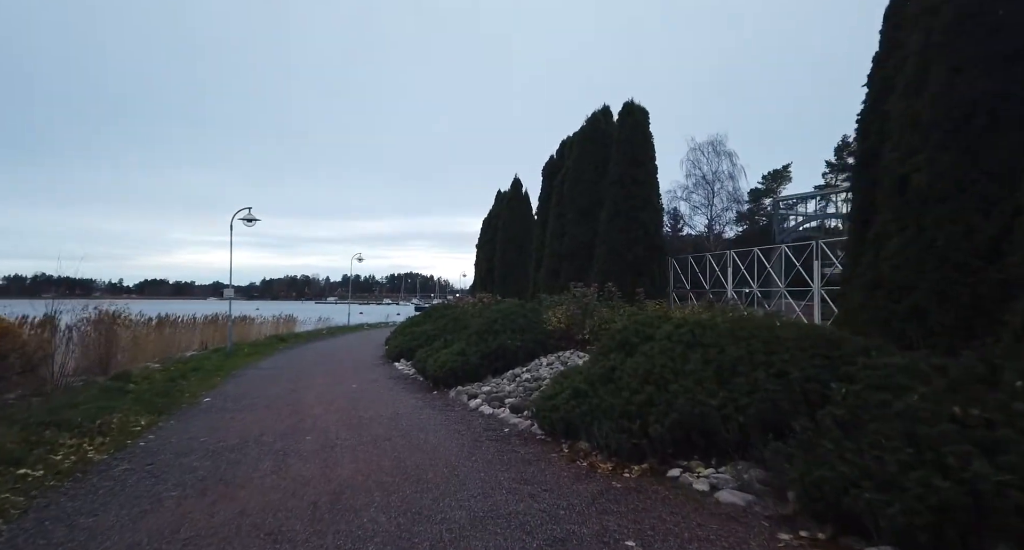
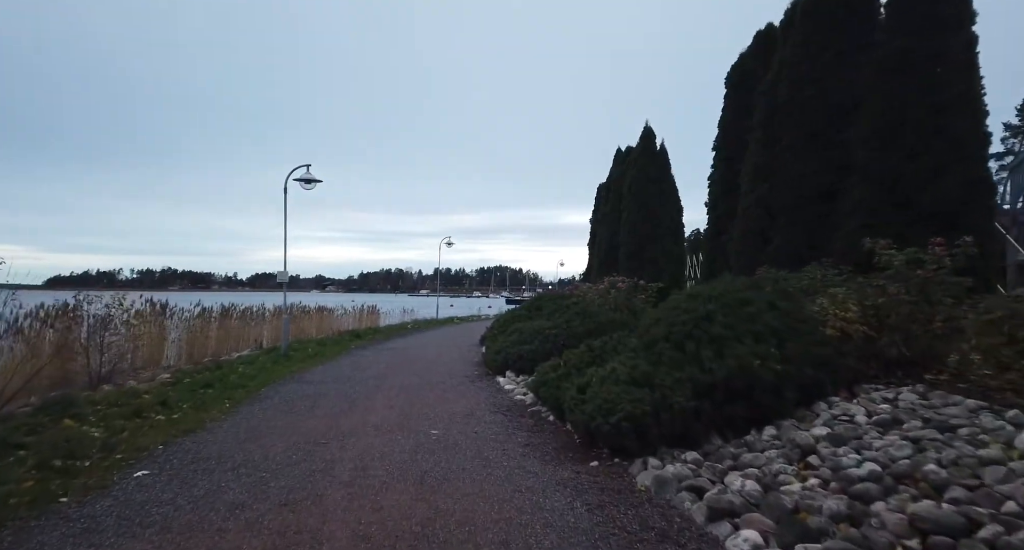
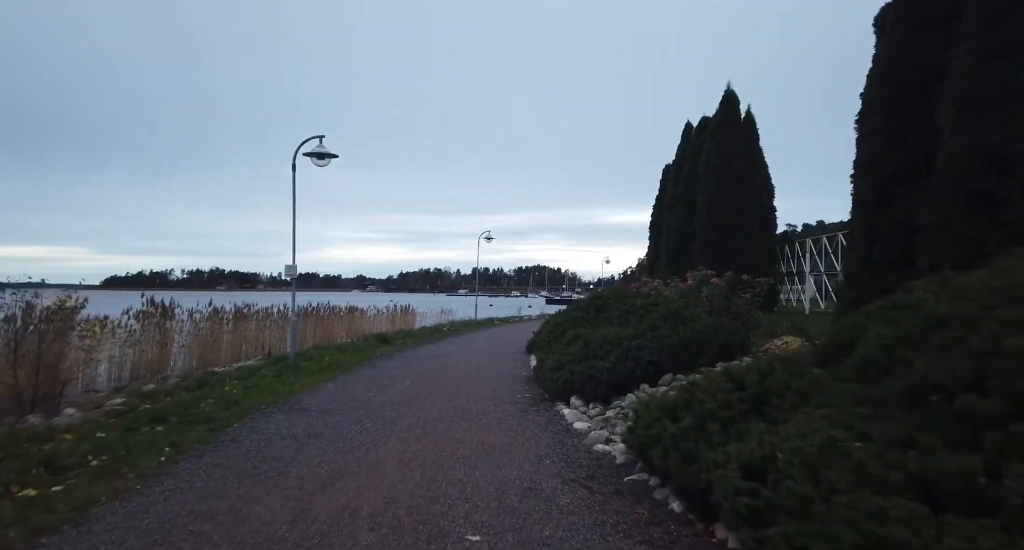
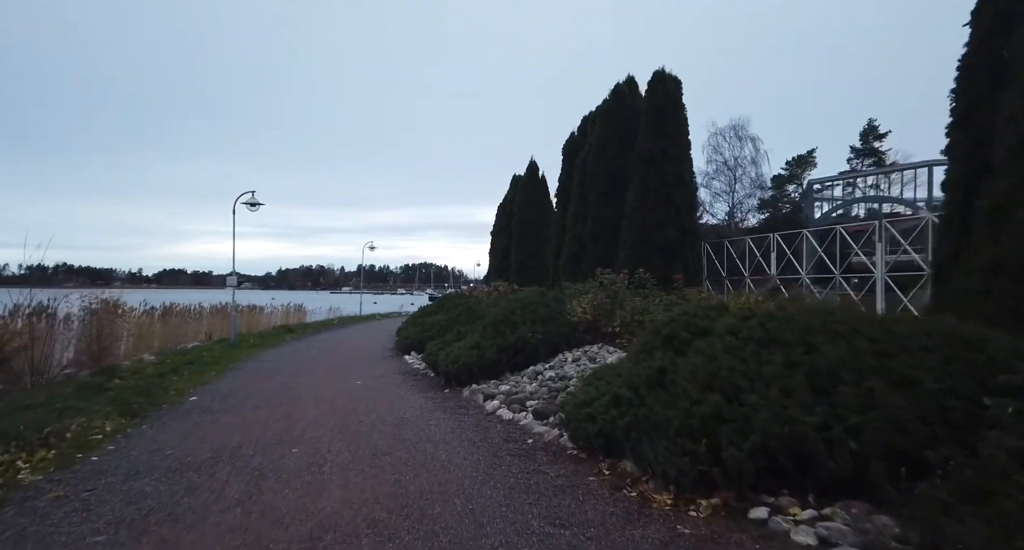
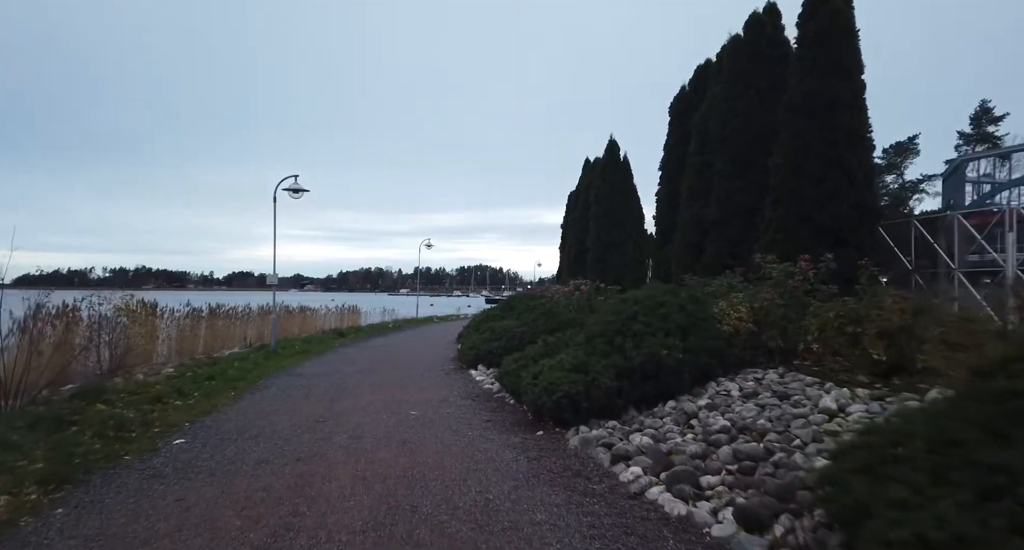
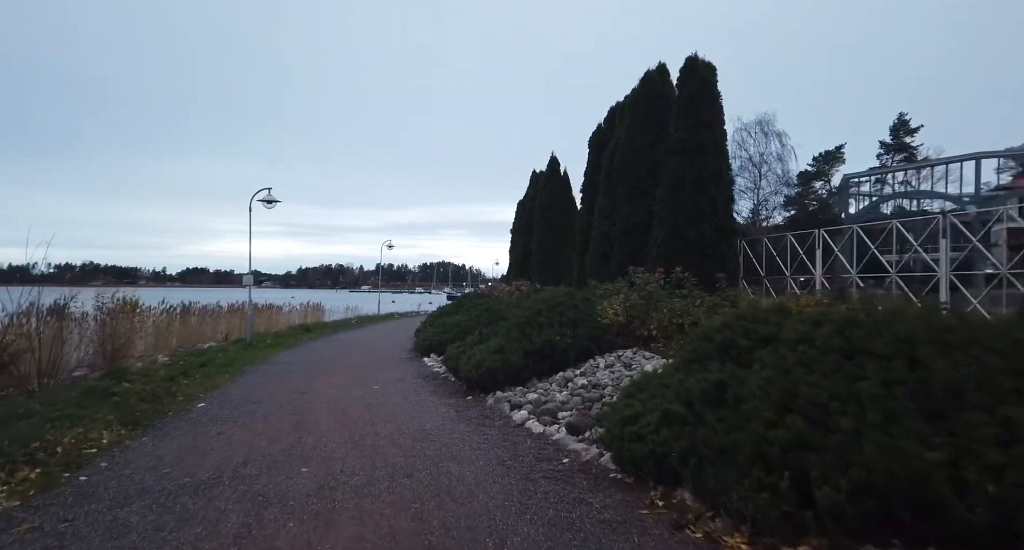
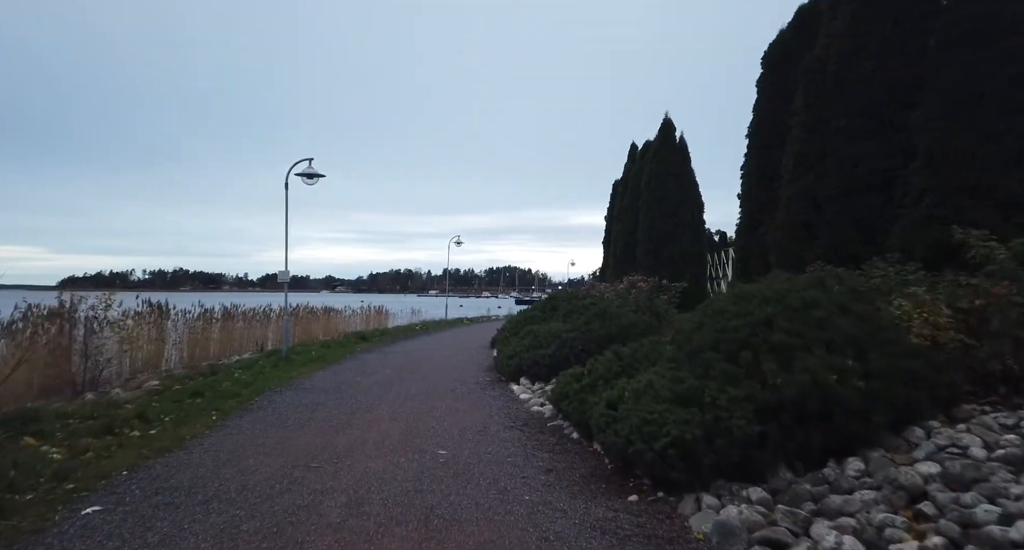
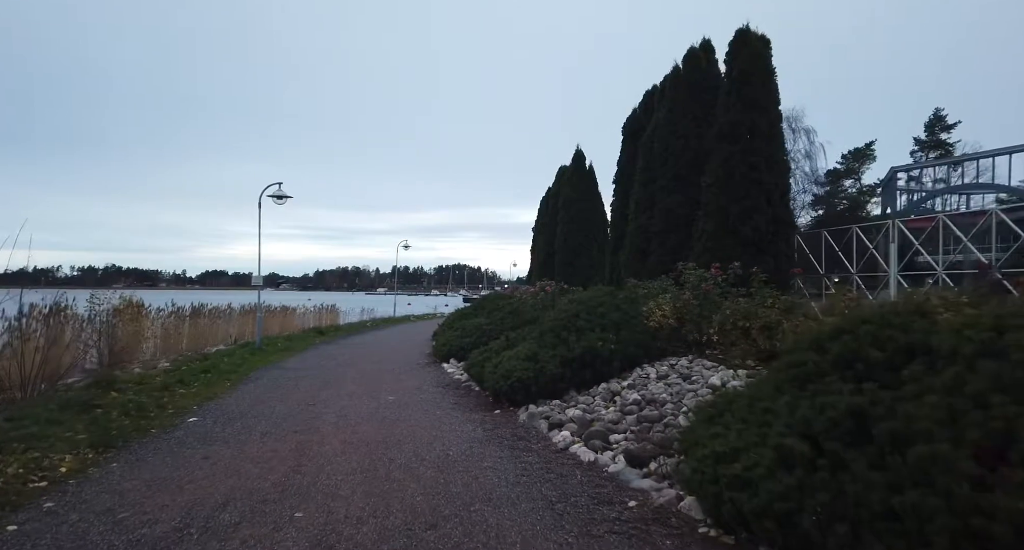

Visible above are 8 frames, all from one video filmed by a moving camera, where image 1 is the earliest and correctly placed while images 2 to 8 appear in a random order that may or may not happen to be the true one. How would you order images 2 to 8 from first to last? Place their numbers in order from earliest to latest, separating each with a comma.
4, 6, 8, 5, 2, 7, 3
